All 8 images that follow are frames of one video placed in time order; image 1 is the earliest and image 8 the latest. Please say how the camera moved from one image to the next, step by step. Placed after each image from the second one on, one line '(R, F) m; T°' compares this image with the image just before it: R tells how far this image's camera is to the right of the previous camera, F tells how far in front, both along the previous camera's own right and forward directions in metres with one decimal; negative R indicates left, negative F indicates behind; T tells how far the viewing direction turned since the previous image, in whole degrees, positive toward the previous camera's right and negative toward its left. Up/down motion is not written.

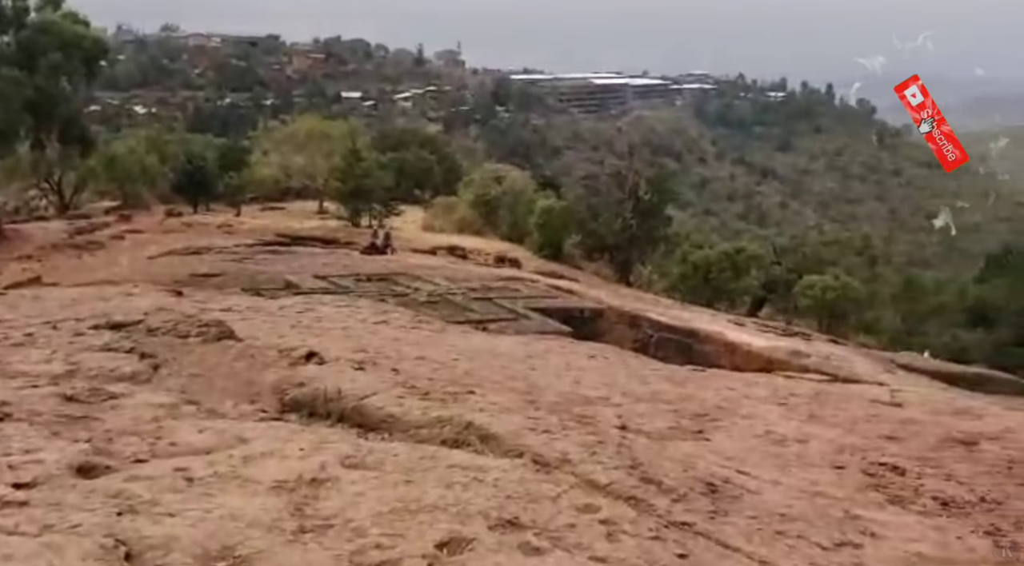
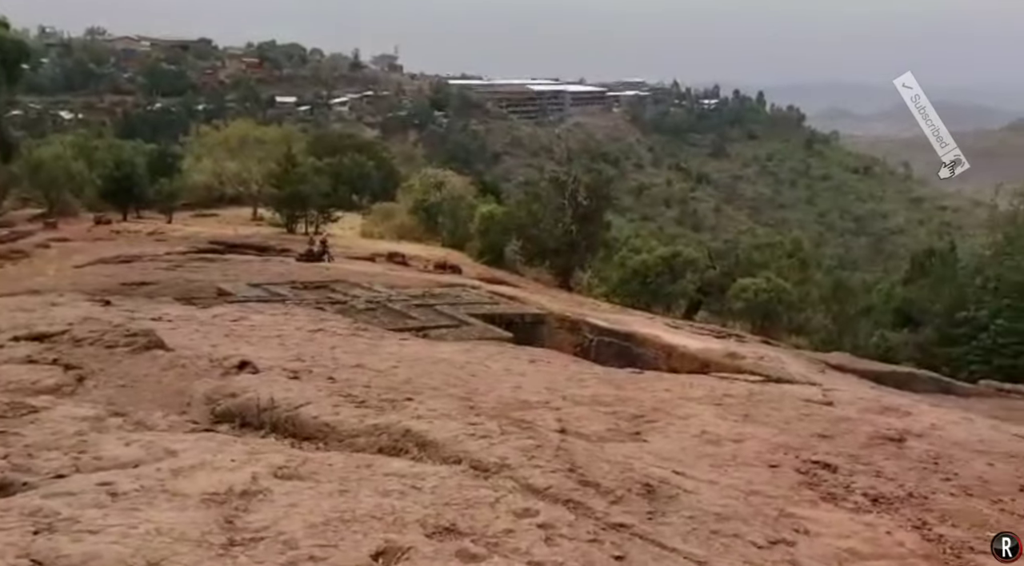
(0.0, 0.0) m; +4°
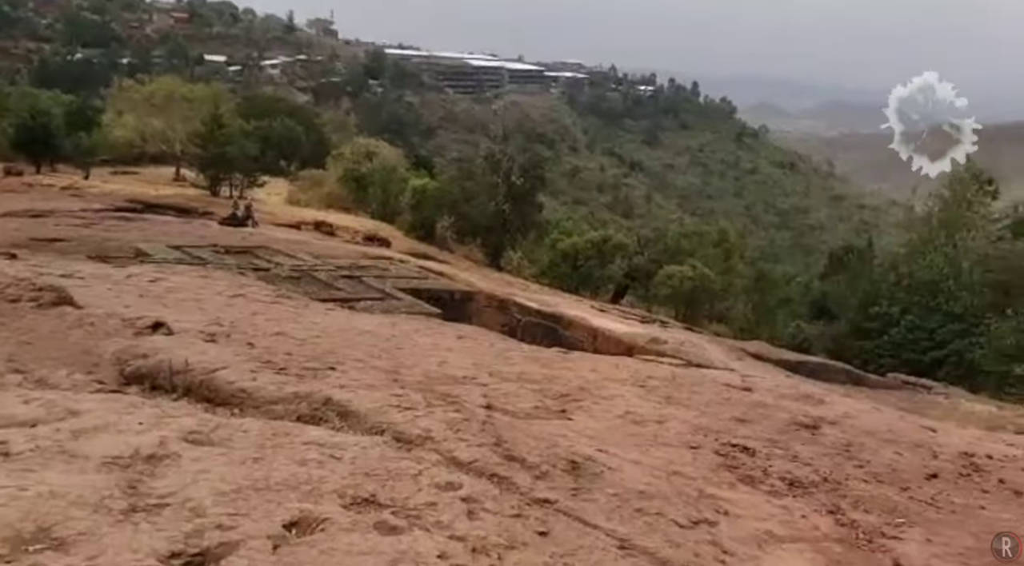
(0.0, +0.1) m; +4°
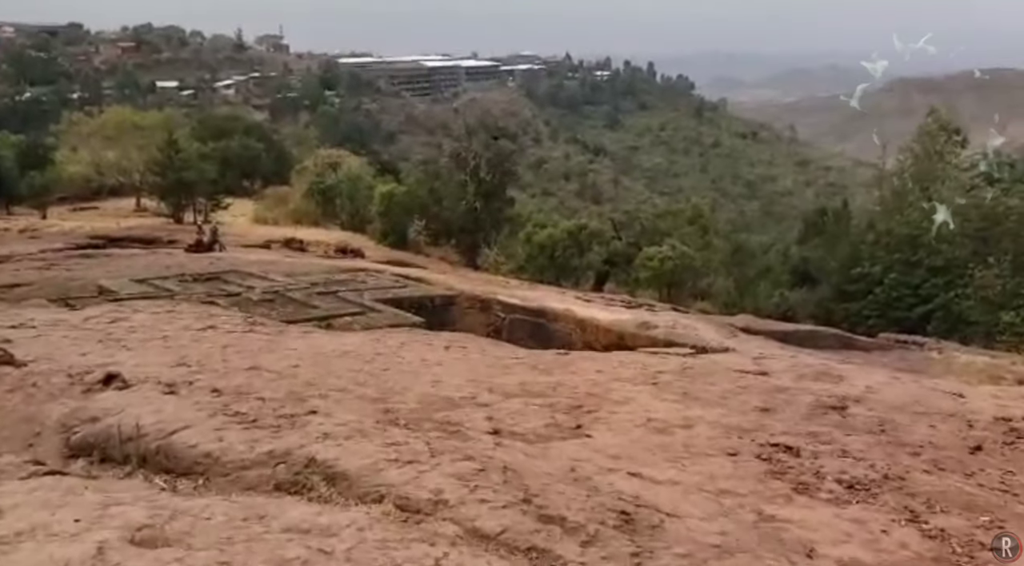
(-0.1, +0.8) m; +1°
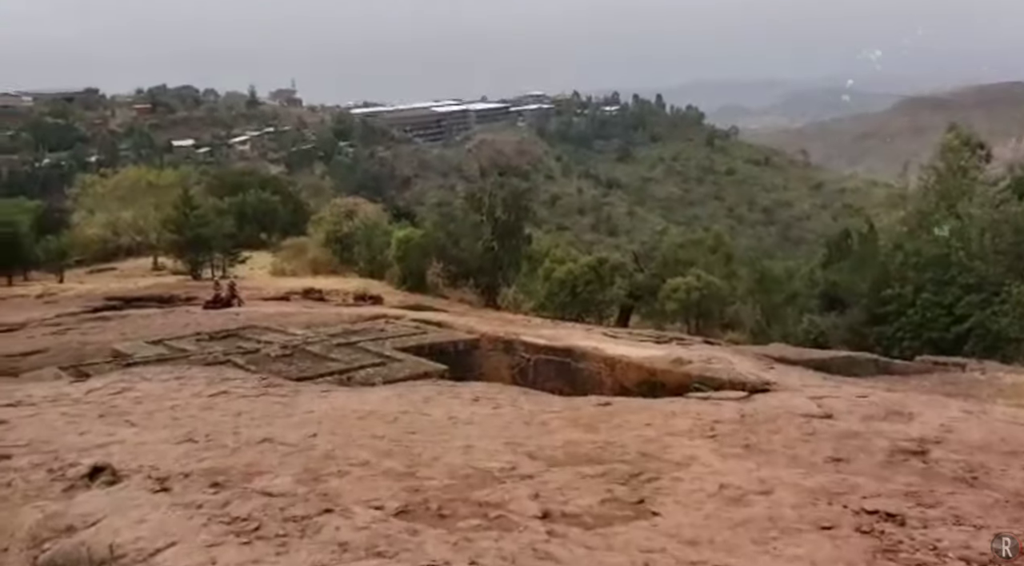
(-0.1, +0.8) m; -1°
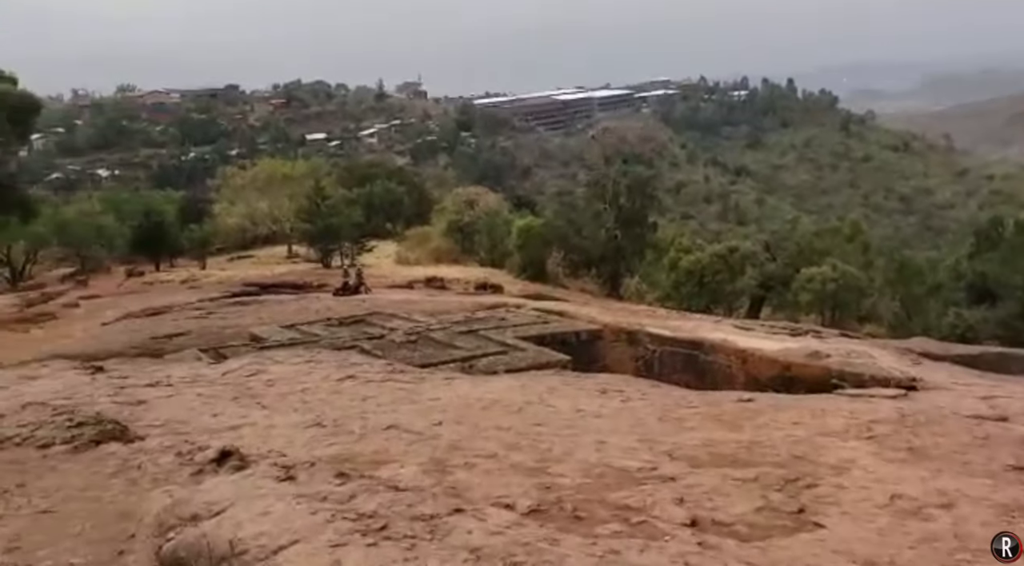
(-0.1, +0.4) m; -7°
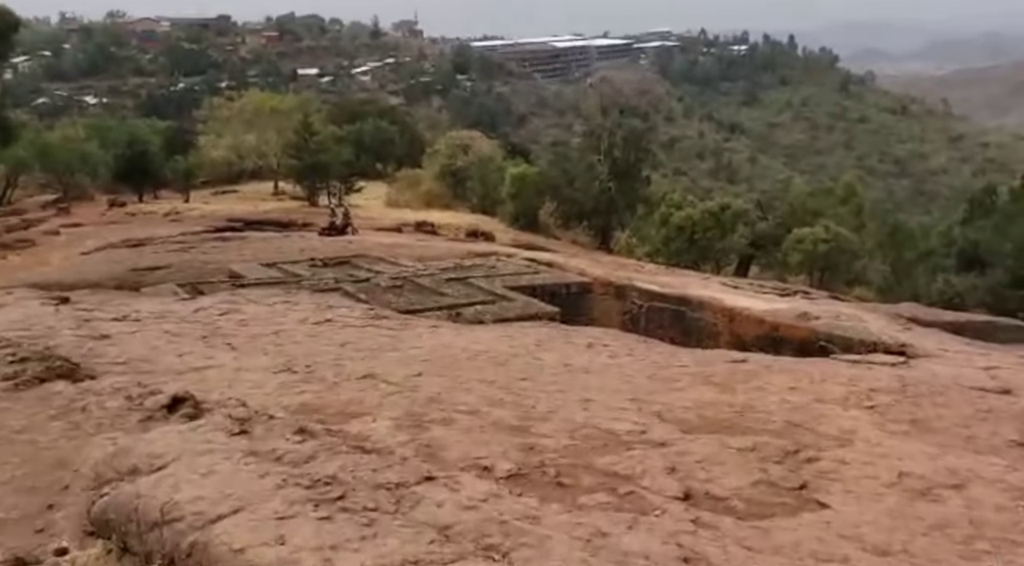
(0.0, +0.5) m; +1°
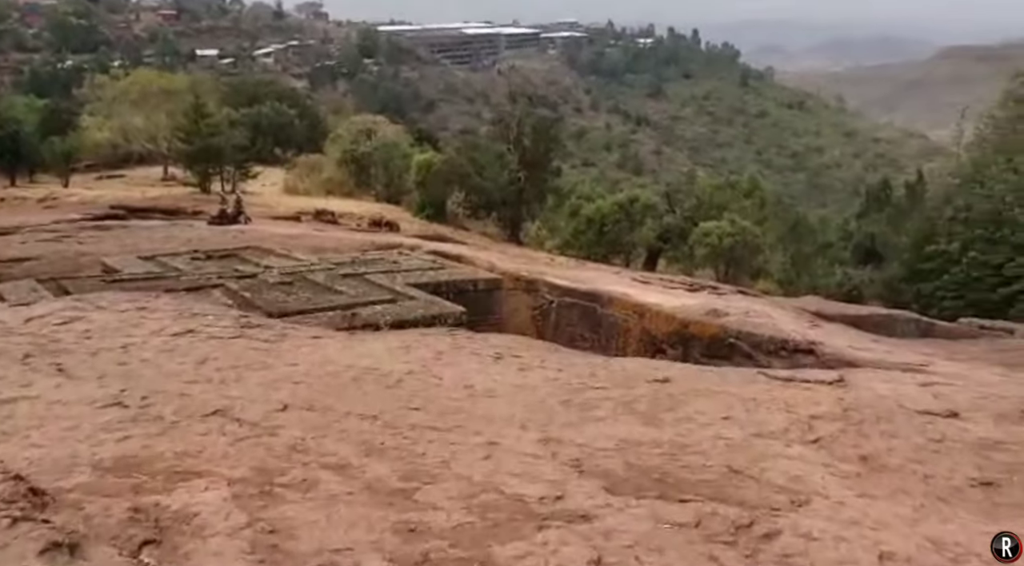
(+0.1, +1.2) m; +6°
